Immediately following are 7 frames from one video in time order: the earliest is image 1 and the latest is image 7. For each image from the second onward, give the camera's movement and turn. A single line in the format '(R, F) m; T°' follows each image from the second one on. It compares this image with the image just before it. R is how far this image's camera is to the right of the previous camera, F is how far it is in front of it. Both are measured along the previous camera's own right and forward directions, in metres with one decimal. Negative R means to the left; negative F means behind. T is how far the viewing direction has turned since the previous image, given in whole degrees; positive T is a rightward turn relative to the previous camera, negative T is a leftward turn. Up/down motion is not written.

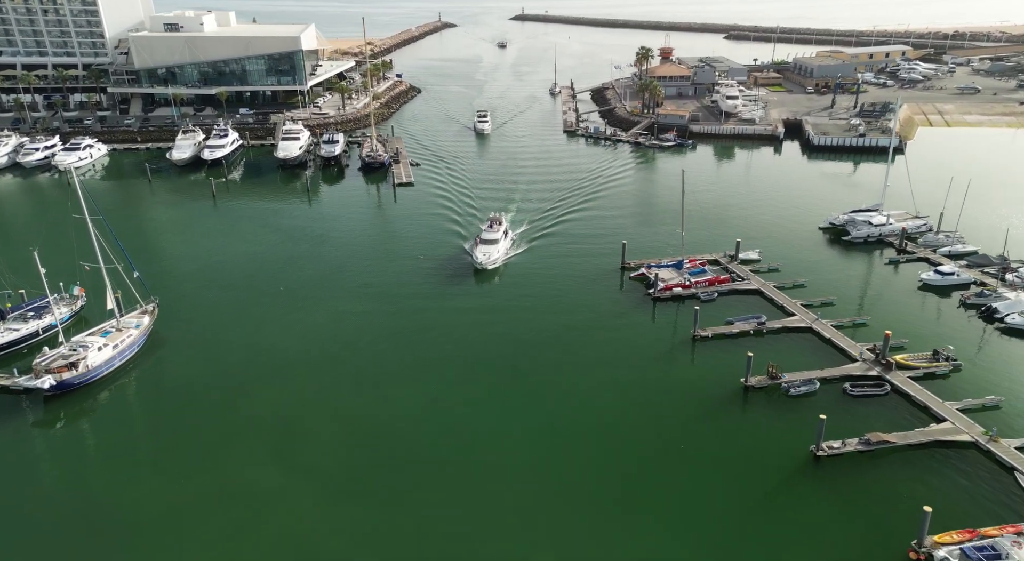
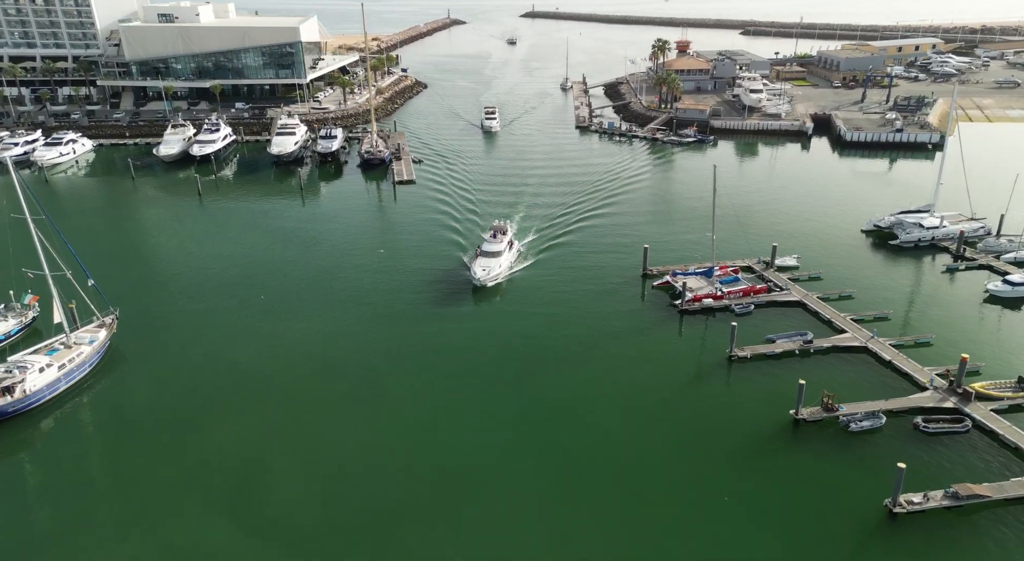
(+0.1, +6.0) m; -1°
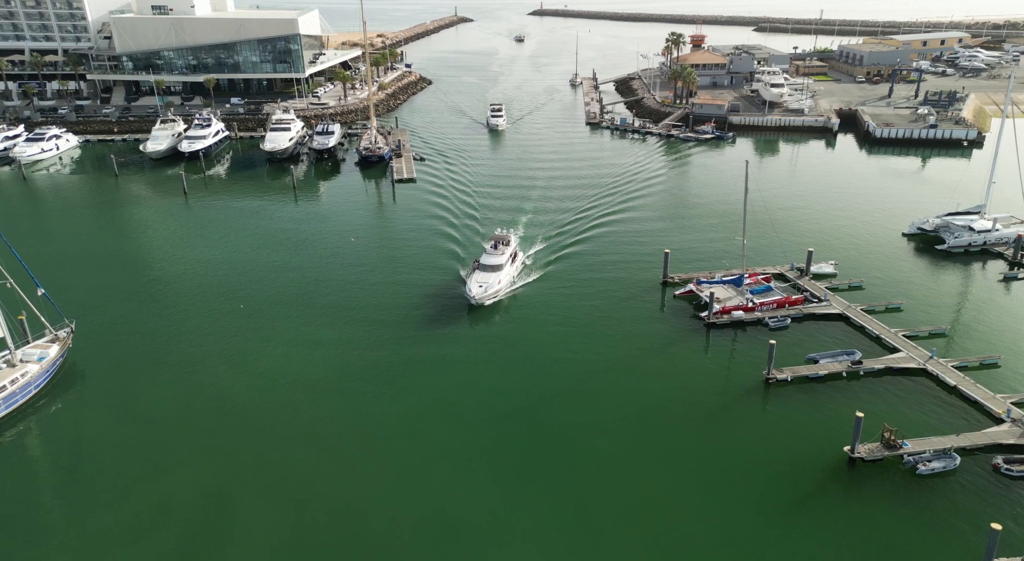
(+0.1, +4.9) m; -1°
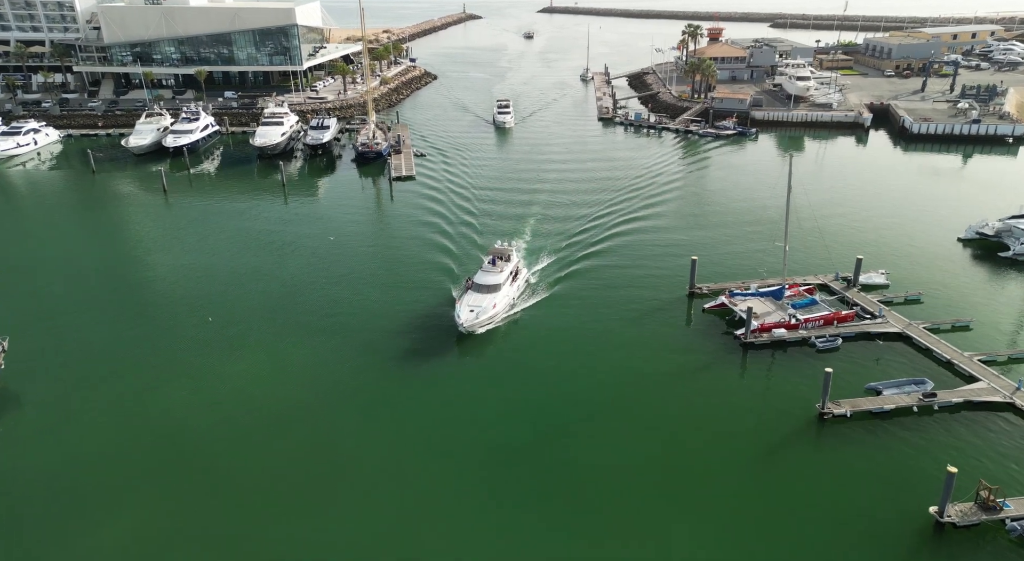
(+0.1, +5.5) m; -1°
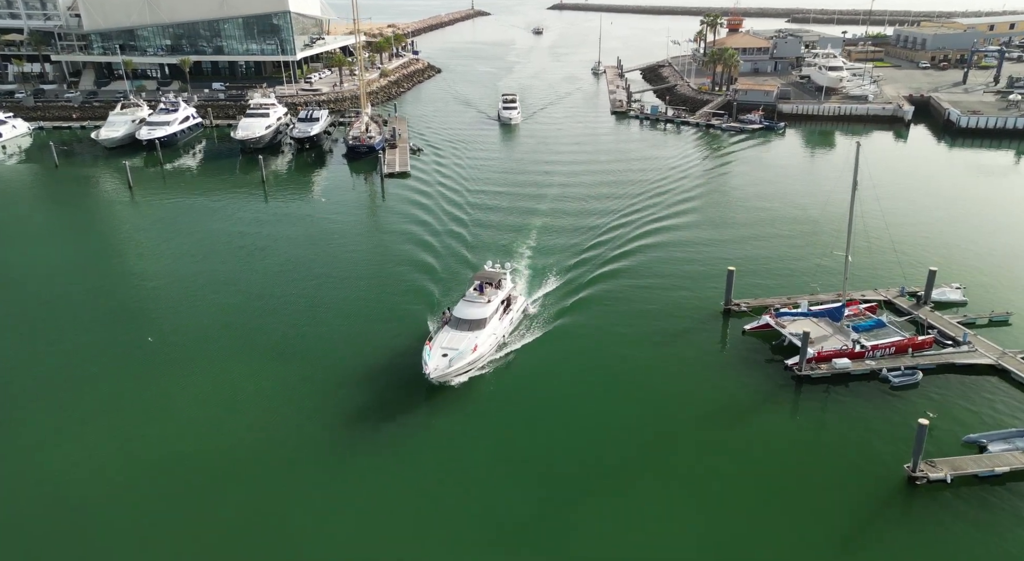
(+0.4, +6.6) m; -1°
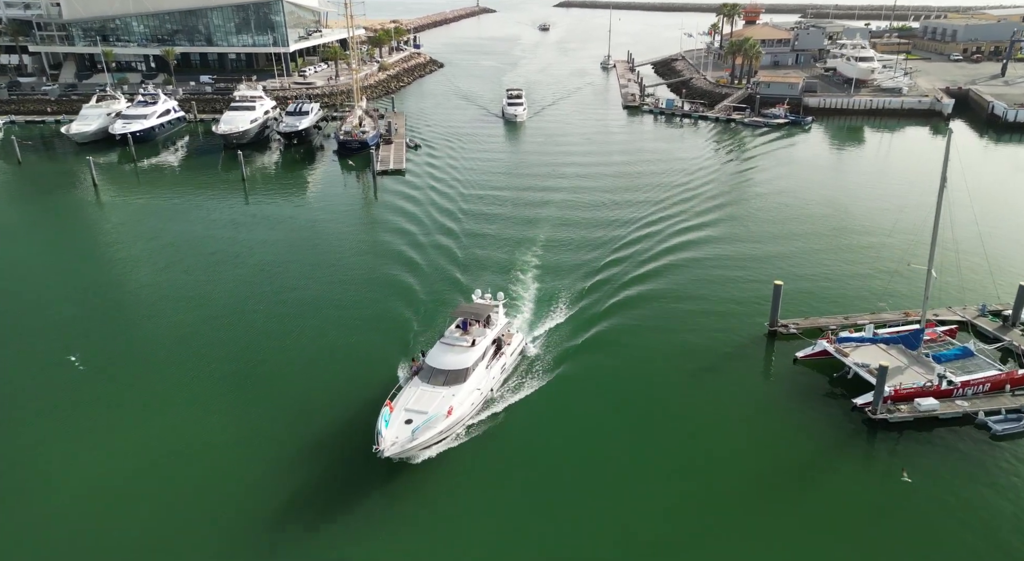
(0.0, +5.5) m; 0°
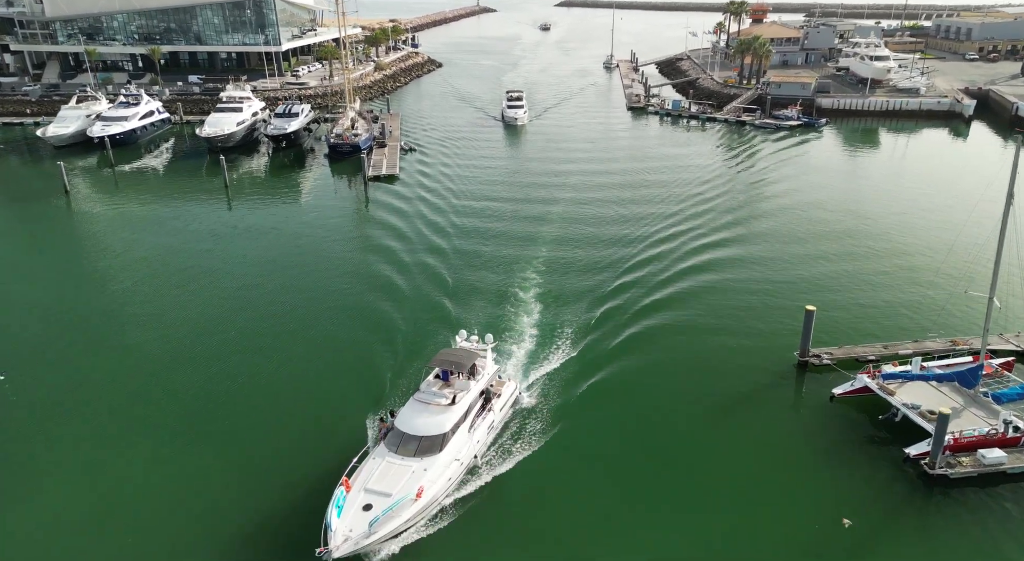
(+0.1, +3.1) m; 0°
